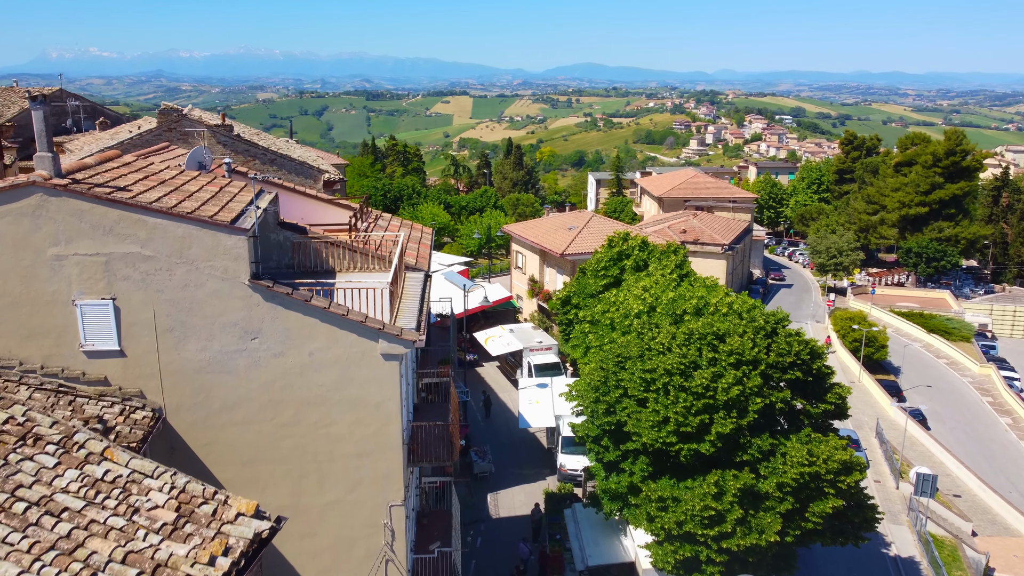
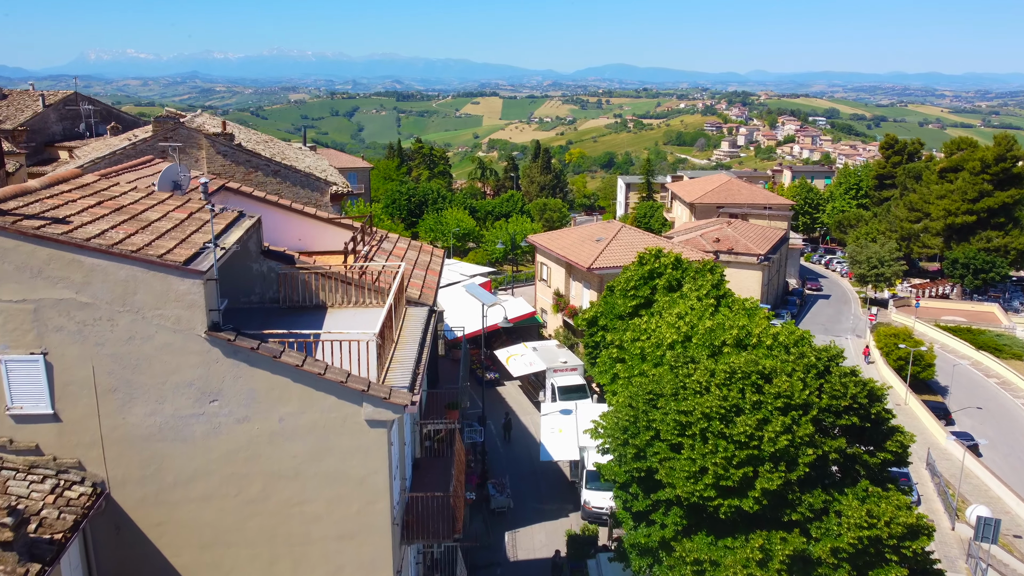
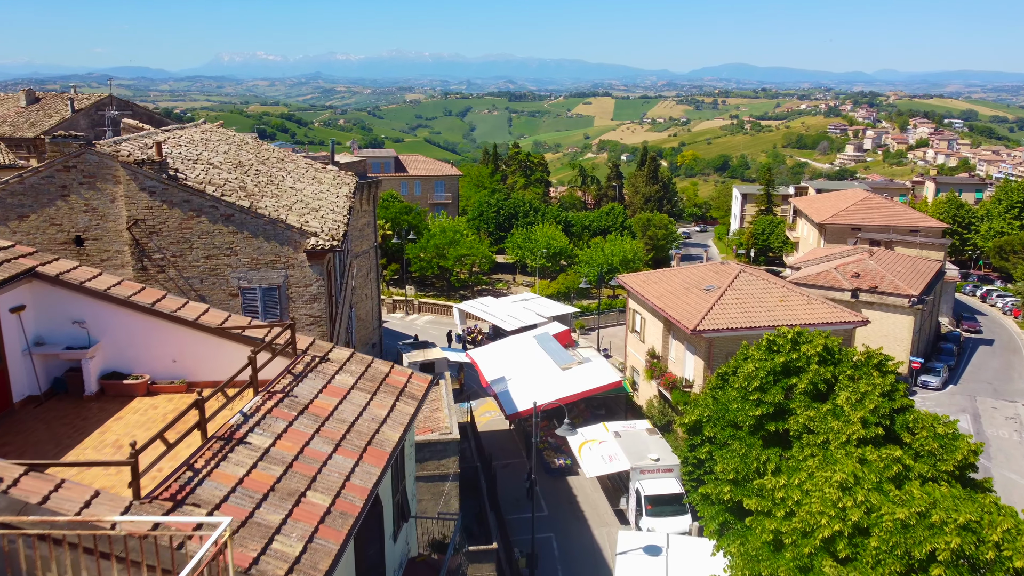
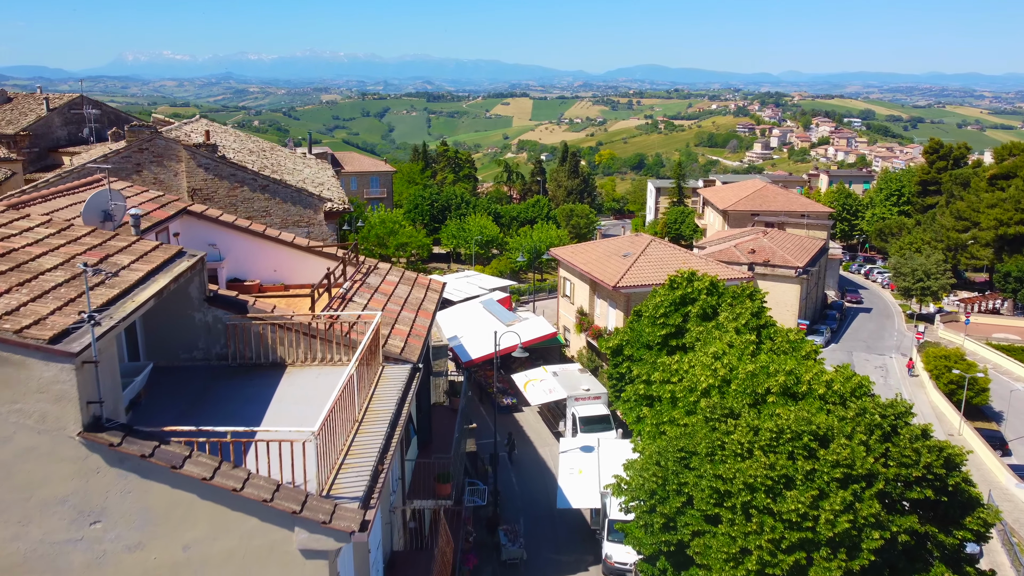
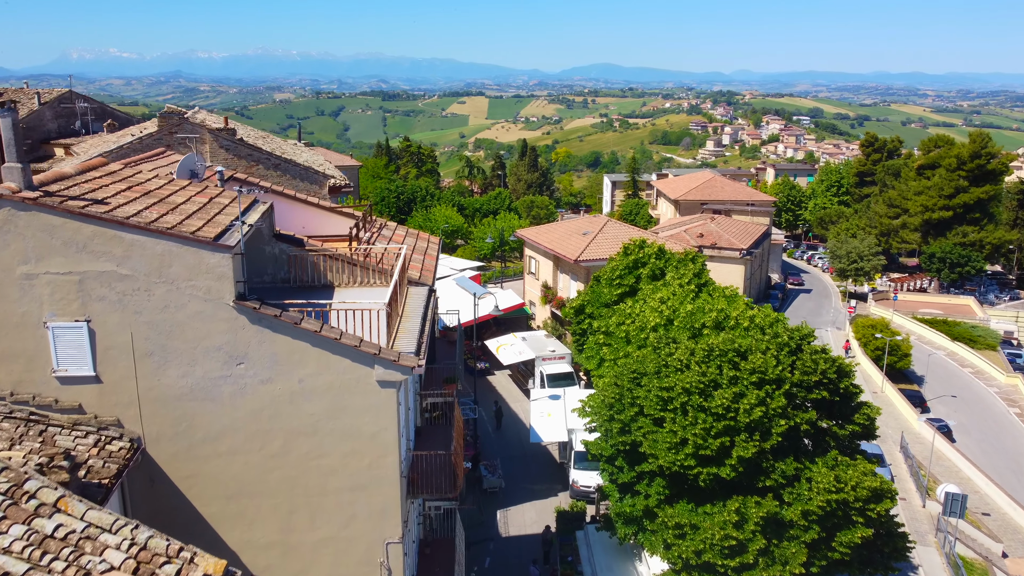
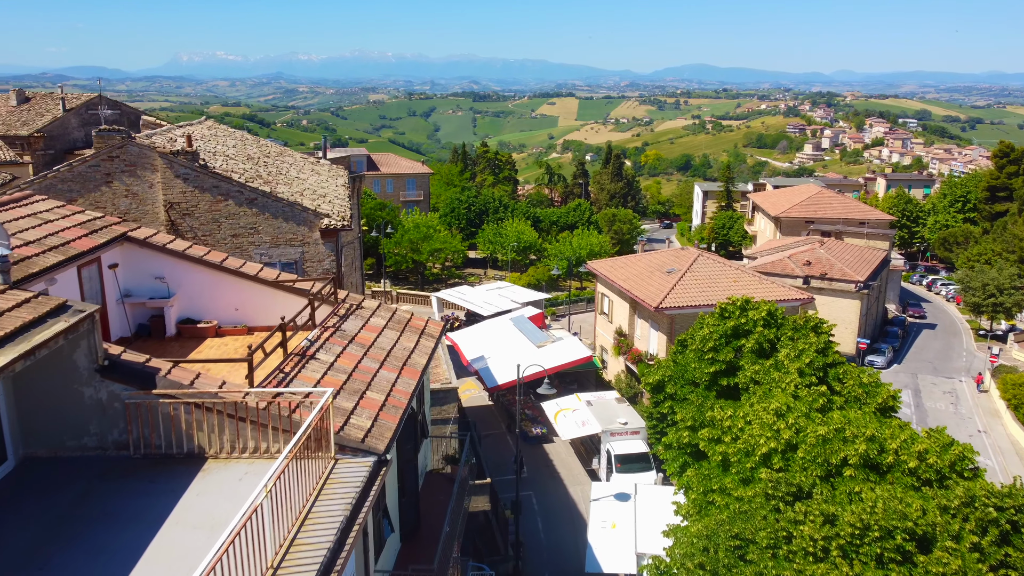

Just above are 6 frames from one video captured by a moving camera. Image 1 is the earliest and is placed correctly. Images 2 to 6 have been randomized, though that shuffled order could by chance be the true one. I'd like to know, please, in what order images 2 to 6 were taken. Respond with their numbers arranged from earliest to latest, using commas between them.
5, 2, 4, 6, 3
